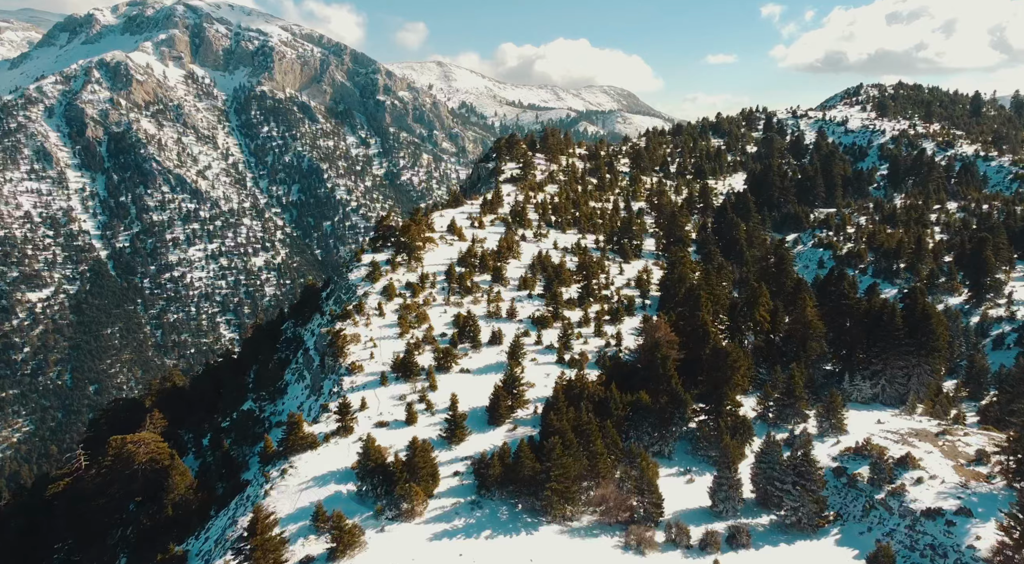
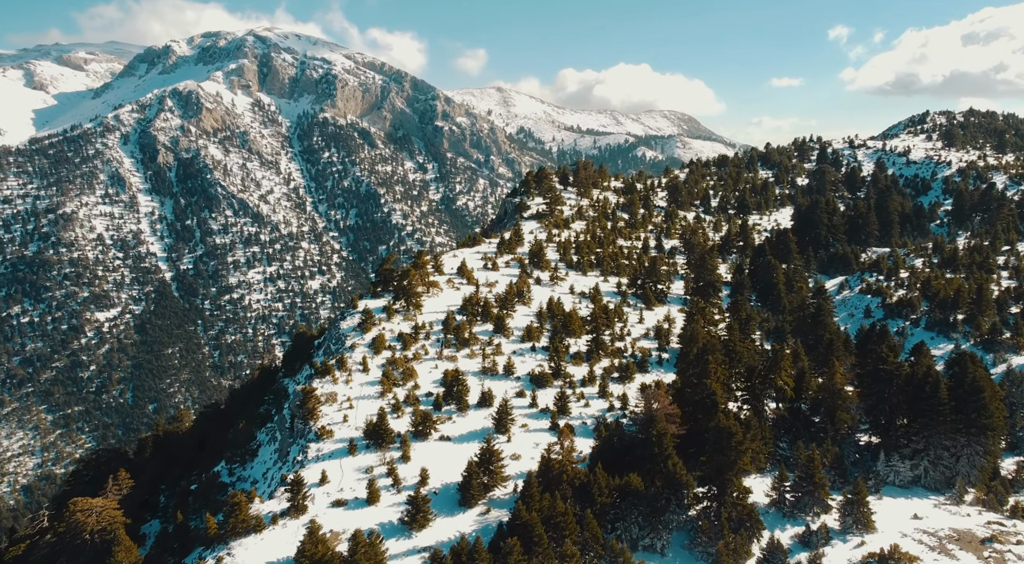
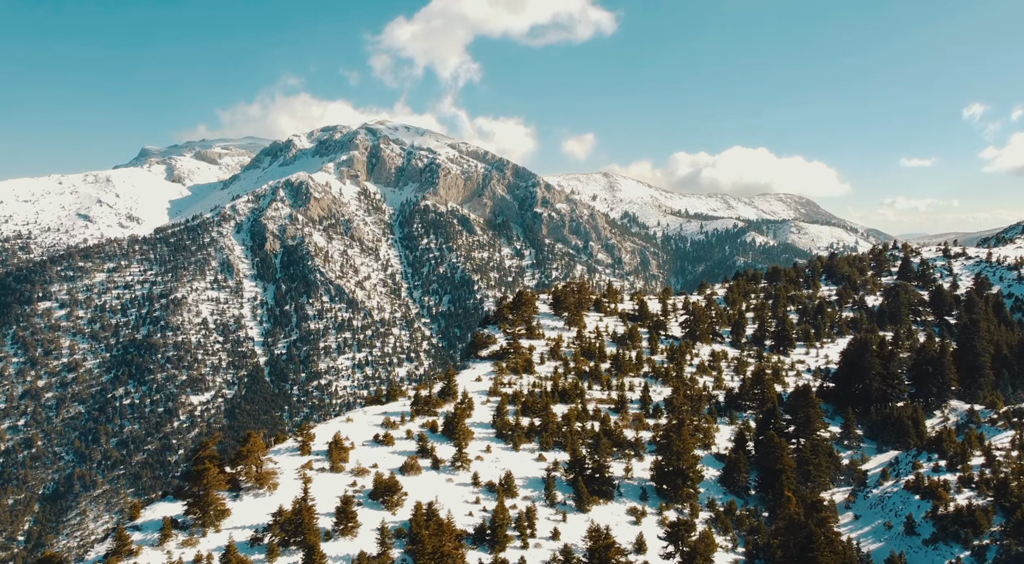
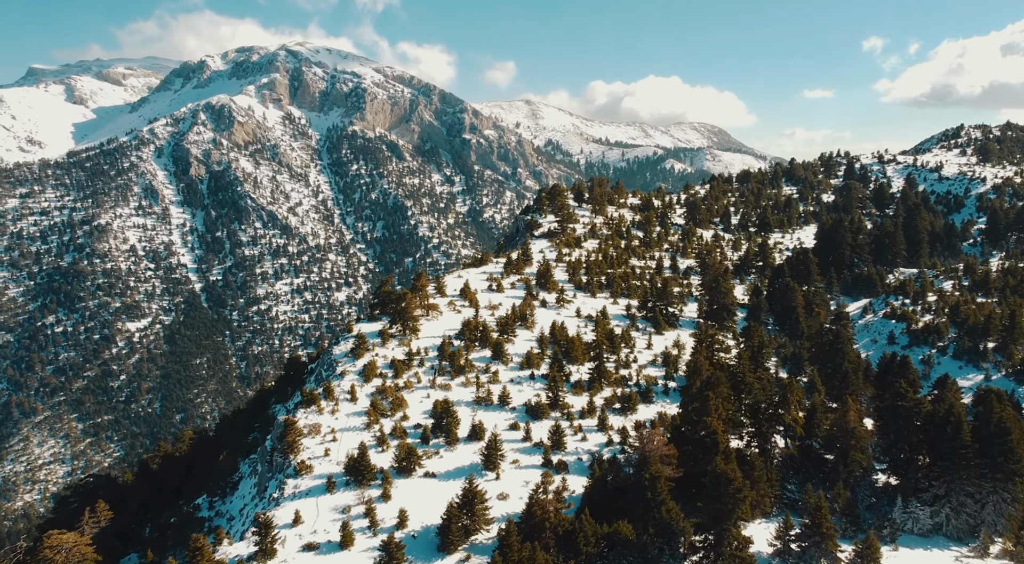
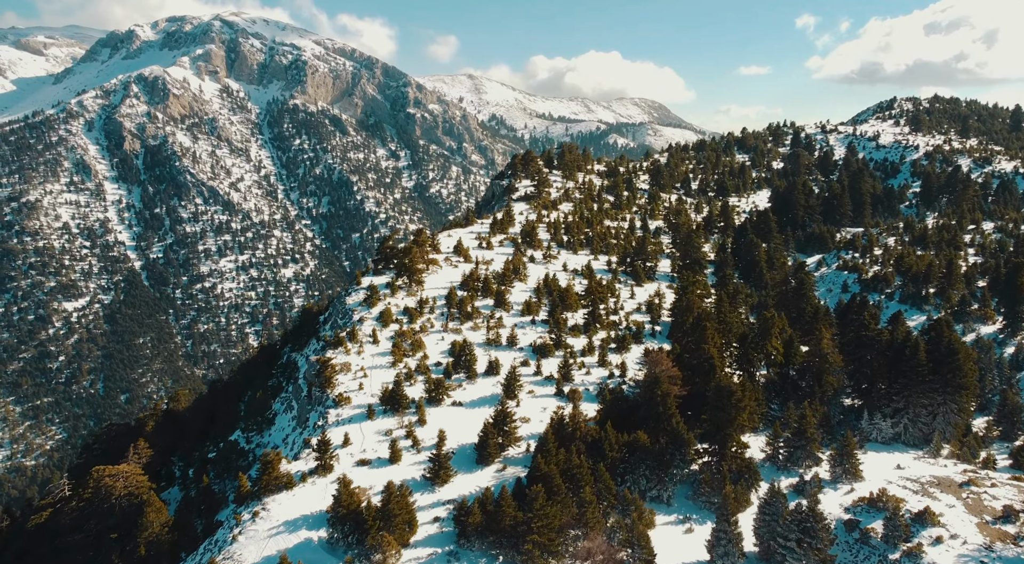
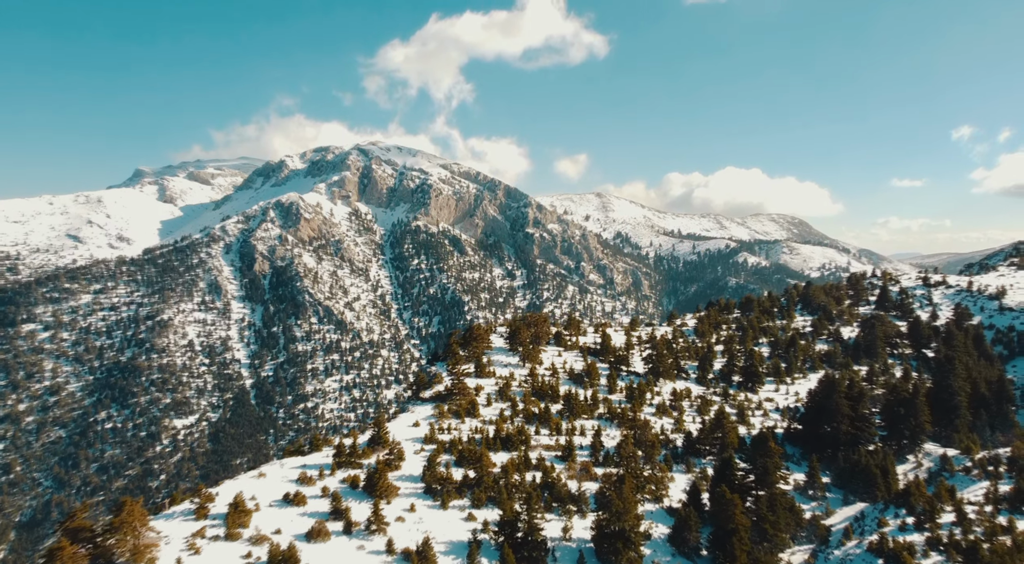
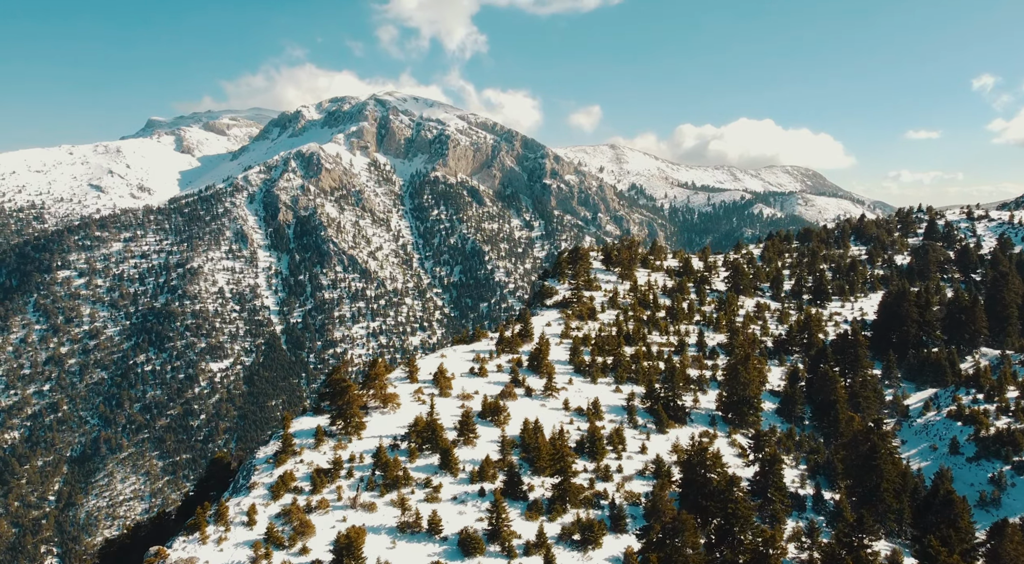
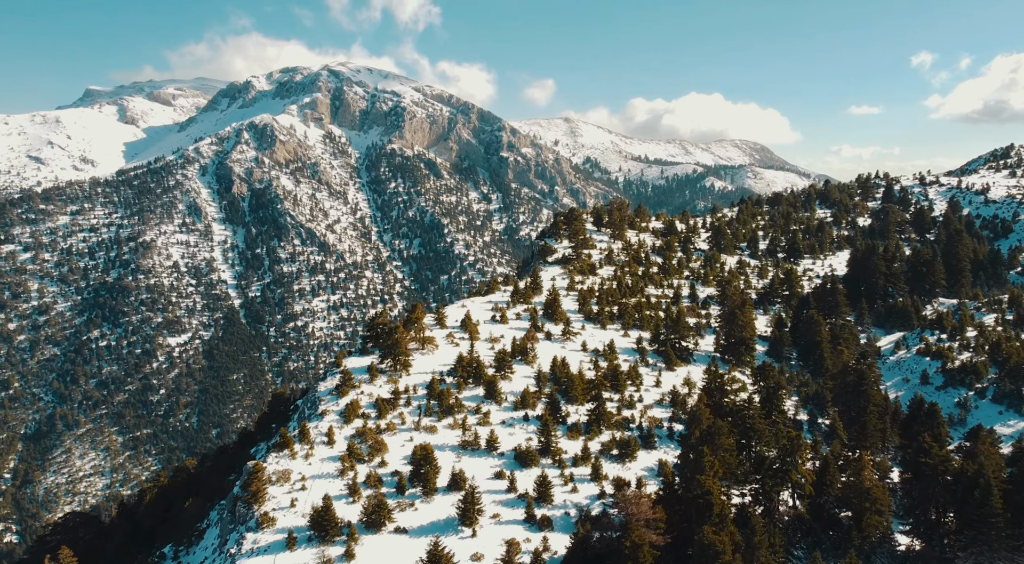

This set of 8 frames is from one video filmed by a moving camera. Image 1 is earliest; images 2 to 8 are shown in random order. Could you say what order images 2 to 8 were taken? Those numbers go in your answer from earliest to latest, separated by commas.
5, 2, 4, 8, 7, 3, 6
